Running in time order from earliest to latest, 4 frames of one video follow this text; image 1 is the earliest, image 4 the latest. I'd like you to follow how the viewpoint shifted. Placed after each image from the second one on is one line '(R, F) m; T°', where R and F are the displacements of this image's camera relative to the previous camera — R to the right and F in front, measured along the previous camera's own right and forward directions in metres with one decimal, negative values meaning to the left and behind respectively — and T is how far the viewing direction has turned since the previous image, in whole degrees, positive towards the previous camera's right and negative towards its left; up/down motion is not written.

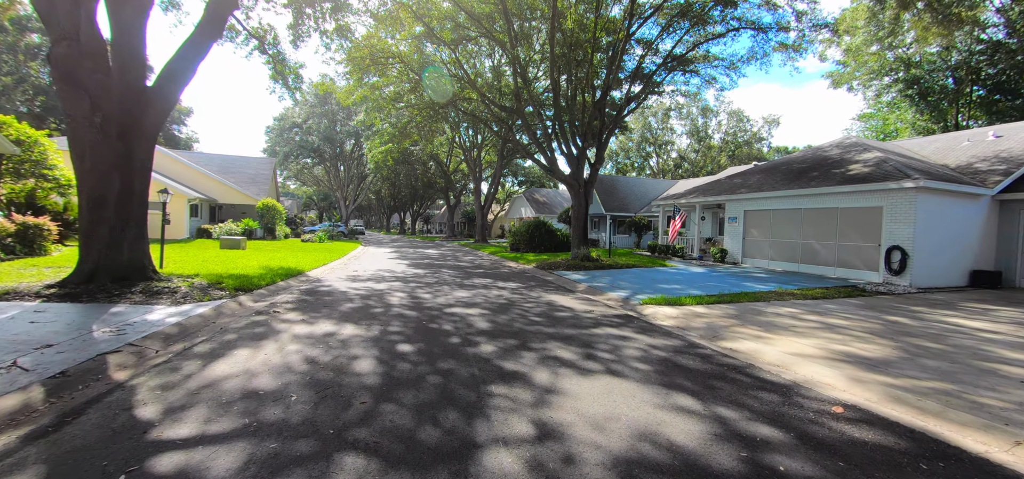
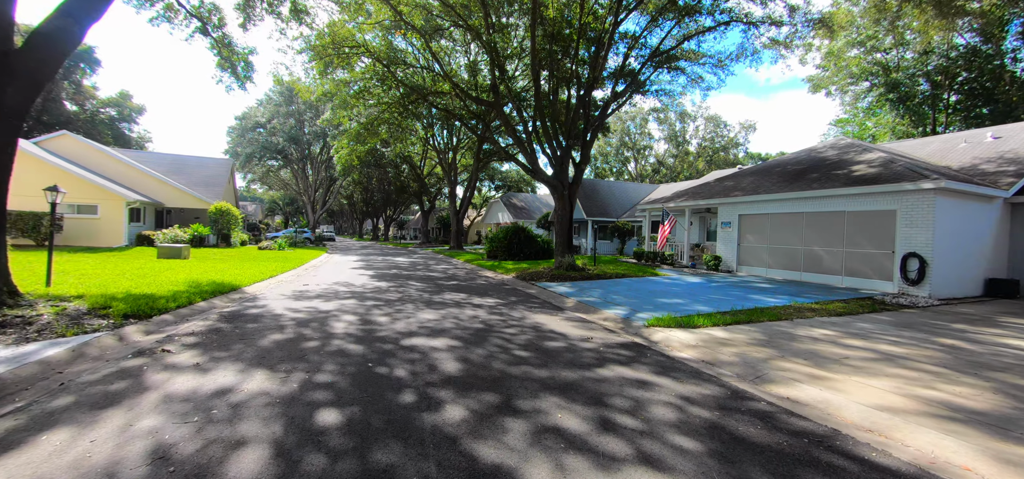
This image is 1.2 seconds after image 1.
(0.0, +1.5) m; +3°
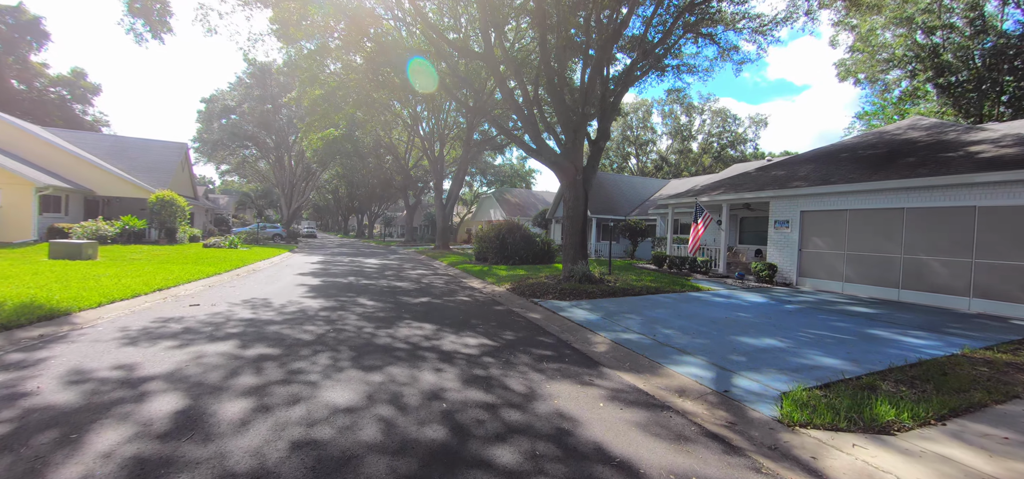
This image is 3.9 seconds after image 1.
(-0.1, +3.5) m; +1°
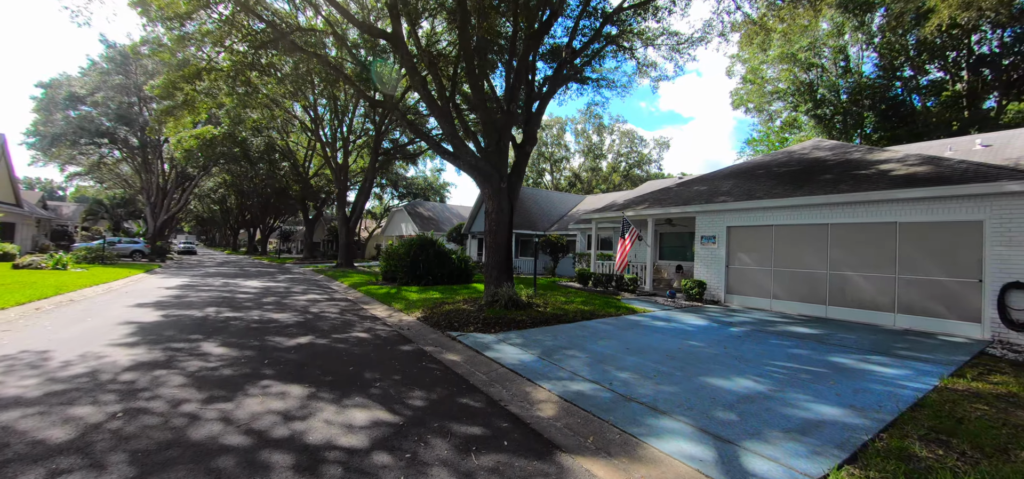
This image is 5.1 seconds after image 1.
(0.0, +1.6) m; +11°
